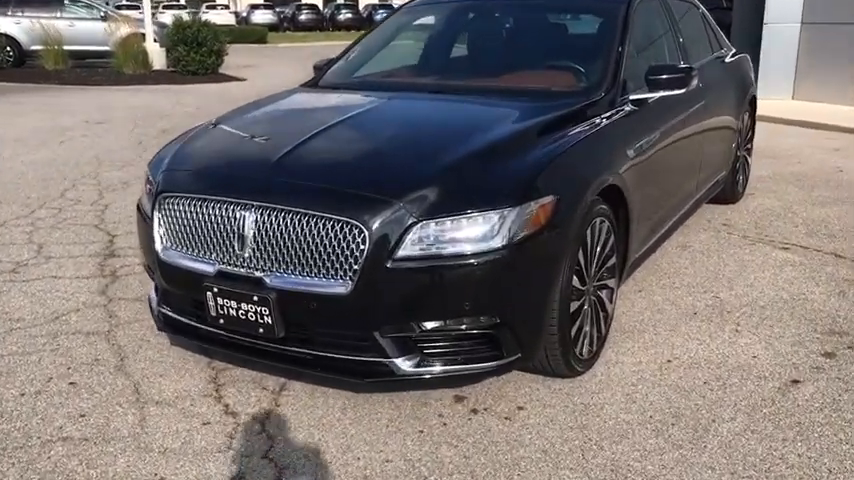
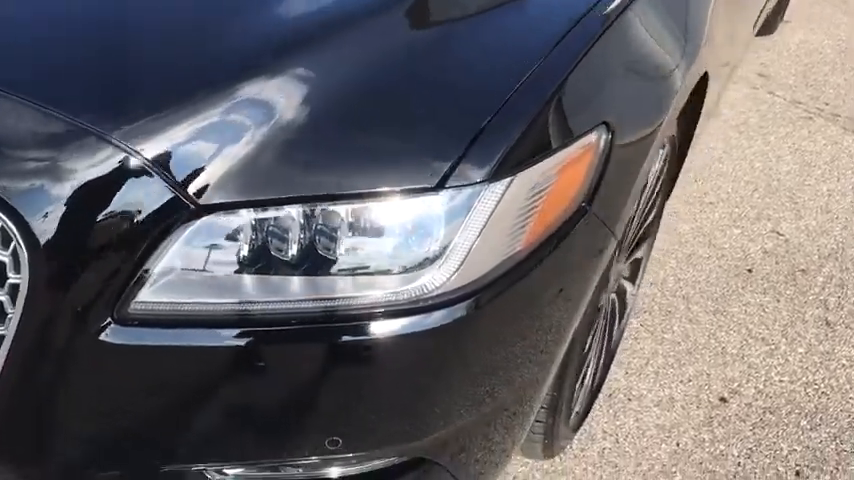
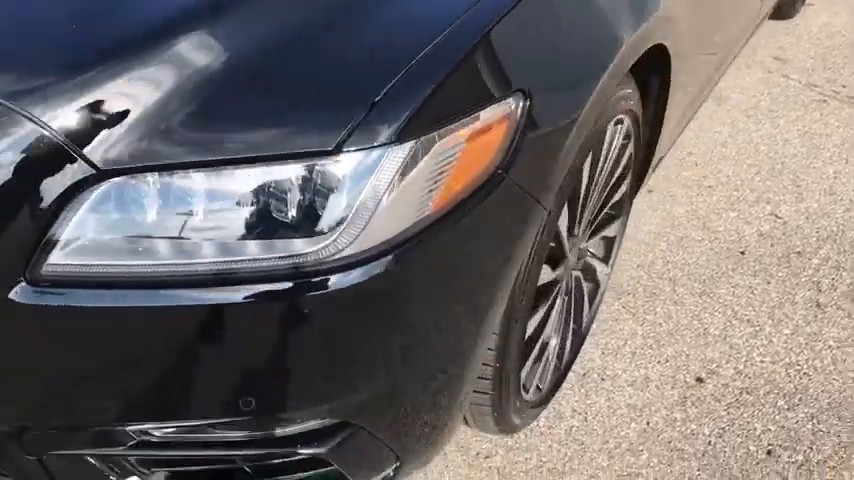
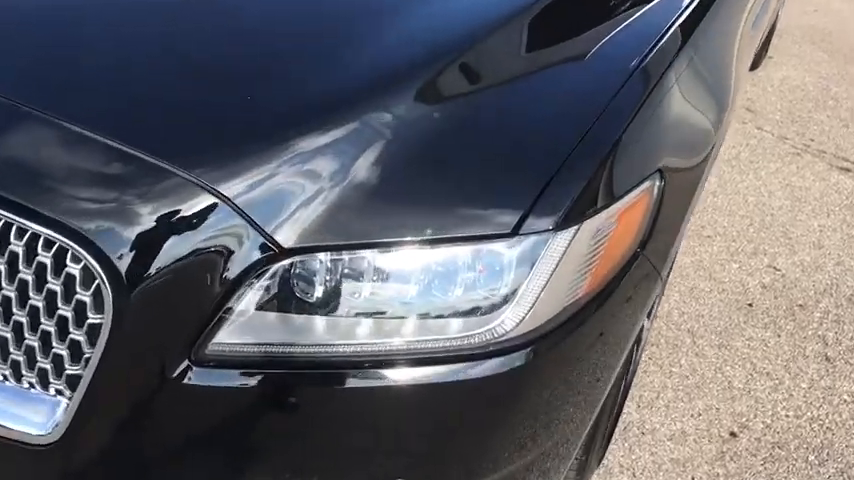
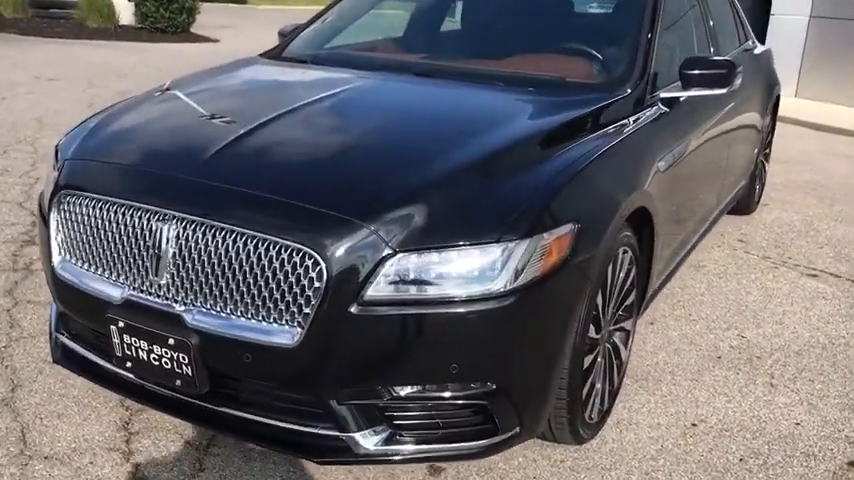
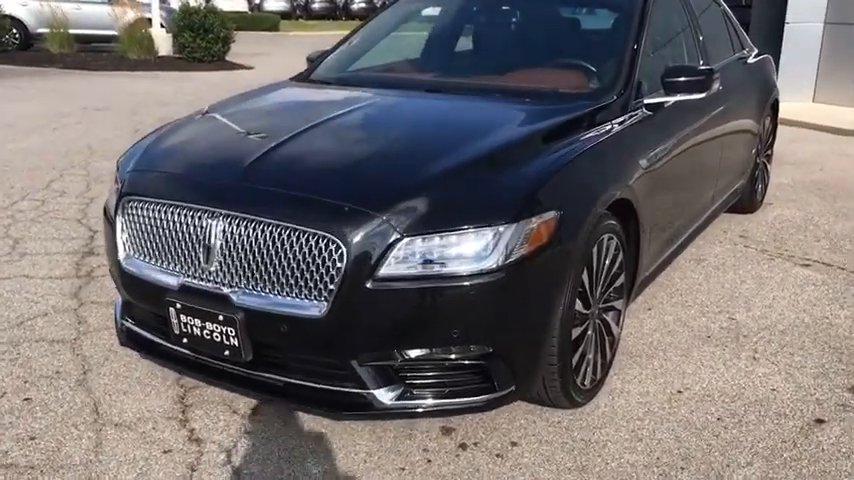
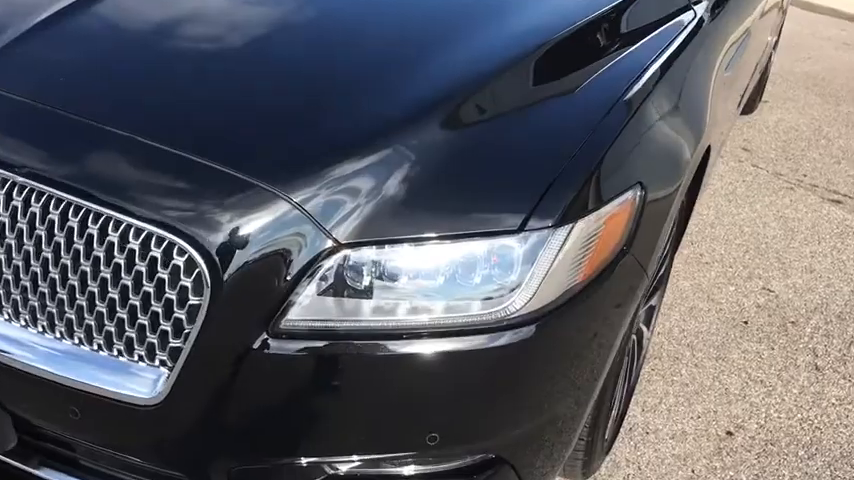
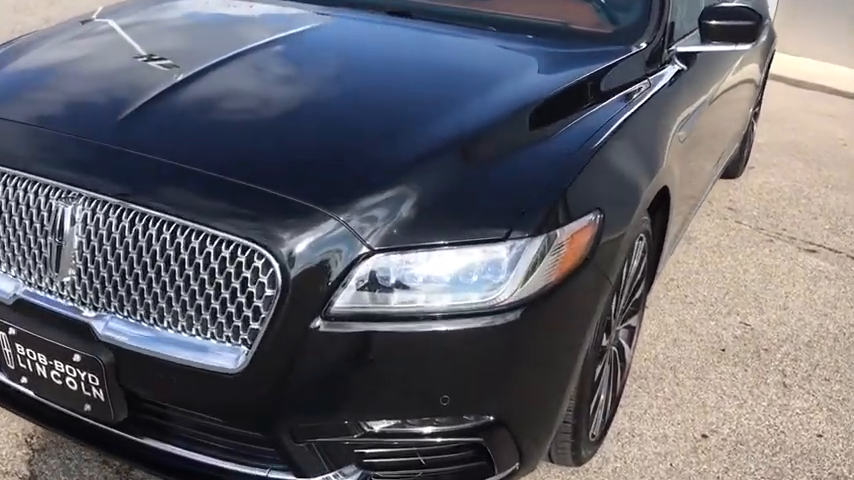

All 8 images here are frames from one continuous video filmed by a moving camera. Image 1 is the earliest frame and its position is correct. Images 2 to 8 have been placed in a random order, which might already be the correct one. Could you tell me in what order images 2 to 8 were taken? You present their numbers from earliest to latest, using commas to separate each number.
6, 5, 8, 7, 4, 2, 3
